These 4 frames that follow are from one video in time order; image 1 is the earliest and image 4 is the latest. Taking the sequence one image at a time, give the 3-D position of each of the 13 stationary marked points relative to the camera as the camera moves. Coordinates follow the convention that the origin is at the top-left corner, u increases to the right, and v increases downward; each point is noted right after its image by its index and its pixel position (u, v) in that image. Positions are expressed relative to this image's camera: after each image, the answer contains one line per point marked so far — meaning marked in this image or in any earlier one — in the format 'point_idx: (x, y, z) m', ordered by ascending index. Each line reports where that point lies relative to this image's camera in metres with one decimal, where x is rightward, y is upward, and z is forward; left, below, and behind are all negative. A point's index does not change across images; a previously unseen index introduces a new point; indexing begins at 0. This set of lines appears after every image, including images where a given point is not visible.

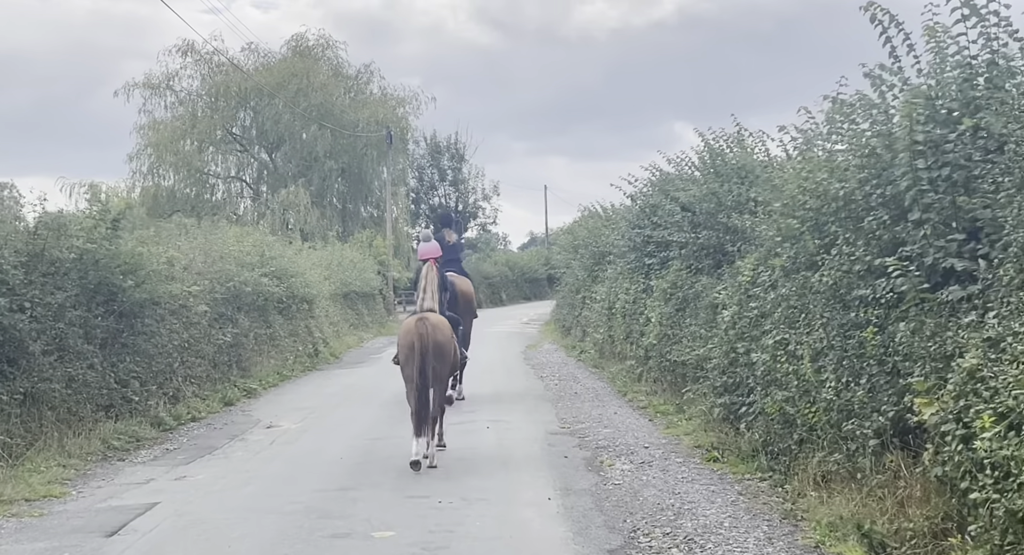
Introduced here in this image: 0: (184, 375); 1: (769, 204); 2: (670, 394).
0: (-4.6, -1.4, +18.3) m
1: (+2.7, +0.8, +13.6) m
2: (+2.1, -1.6, +17.3) m
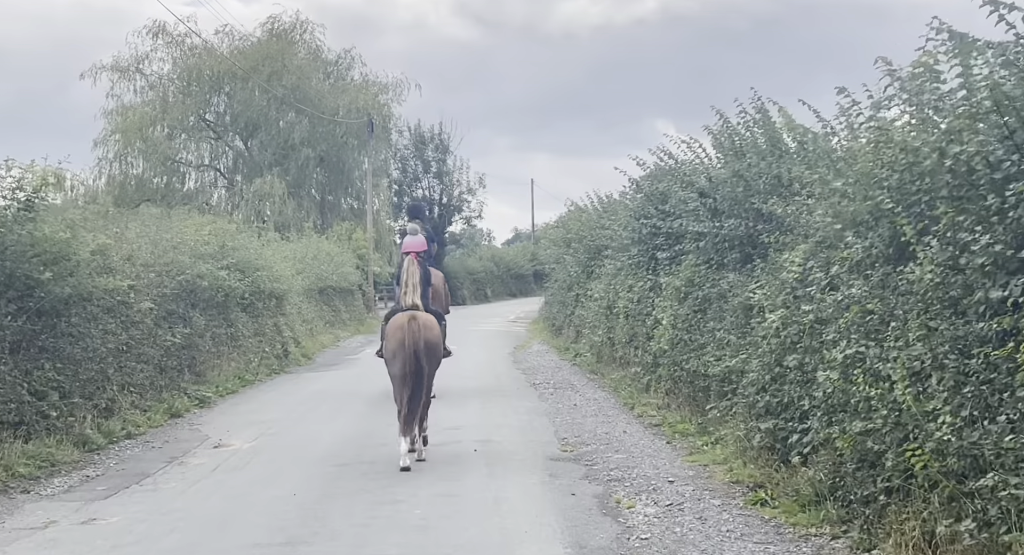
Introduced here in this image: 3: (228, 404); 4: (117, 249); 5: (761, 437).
0: (-4.7, -1.3, +15.7) m
1: (+2.7, +0.8, +11.1) m
2: (+2.0, -1.5, +14.8) m
3: (-4.1, -1.8, +18.5) m
4: (-5.1, +0.4, +16.5) m
5: (+2.1, -1.3, +10.7) m
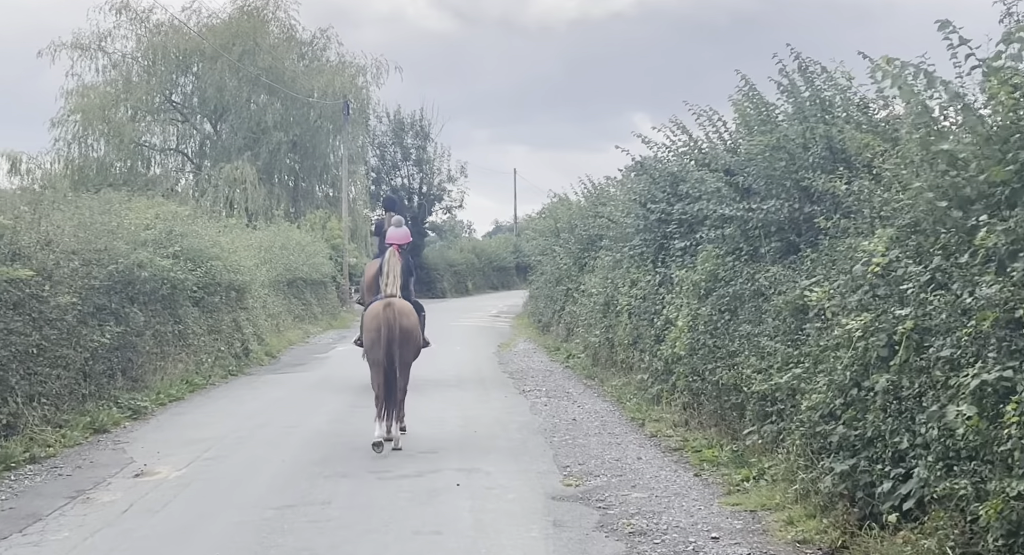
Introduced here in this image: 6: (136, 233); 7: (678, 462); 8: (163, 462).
0: (-4.8, -1.2, +13.0) m
1: (+2.7, +0.8, +8.5) m
2: (+1.9, -1.5, +12.2) m
3: (-4.2, -1.7, +15.8) m
4: (-5.2, +0.5, +13.8) m
5: (+2.0, -1.3, +8.1) m
6: (-5.3, +0.7, +18.3) m
7: (+1.5, -1.6, +11.5) m
8: (-3.3, -1.7, +12.1) m
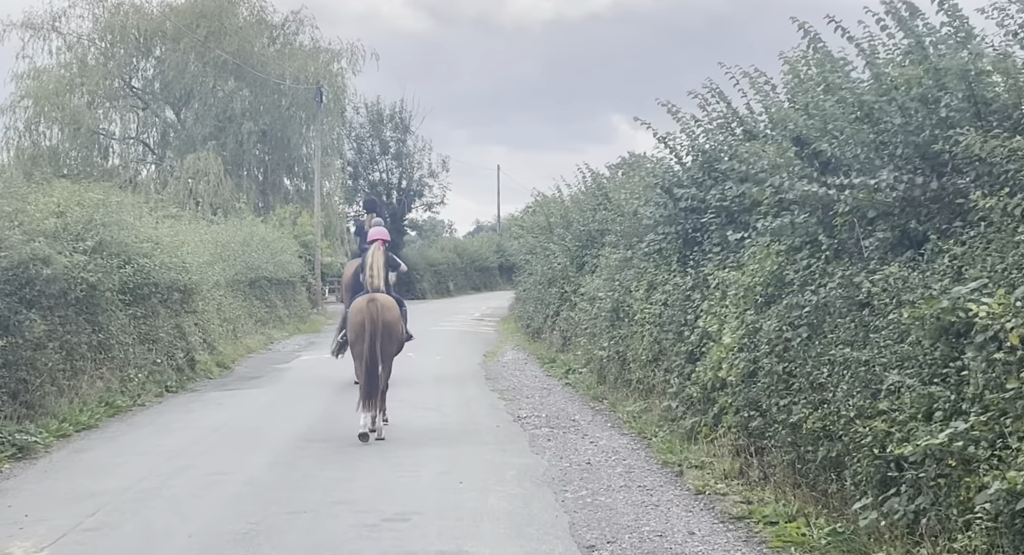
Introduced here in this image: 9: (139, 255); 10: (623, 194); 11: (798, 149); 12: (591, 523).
0: (-4.9, -1.2, +9.5) m
1: (+2.7, +0.8, +5.1) m
2: (+1.9, -1.5, +8.8) m
3: (-4.3, -1.7, +12.3) m
4: (-5.2, +0.5, +10.3) m
5: (+2.1, -1.3, +4.8) m
6: (-5.4, +0.7, +14.9) m
7: (+1.5, -1.7, +8.1) m
8: (-3.3, -1.7, +8.6) m
9: (-5.2, +0.4, +17.6) m
10: (+1.7, +1.3, +19.4) m
11: (+2.3, +1.0, +10.5) m
12: (+0.5, -1.7, +8.7) m
